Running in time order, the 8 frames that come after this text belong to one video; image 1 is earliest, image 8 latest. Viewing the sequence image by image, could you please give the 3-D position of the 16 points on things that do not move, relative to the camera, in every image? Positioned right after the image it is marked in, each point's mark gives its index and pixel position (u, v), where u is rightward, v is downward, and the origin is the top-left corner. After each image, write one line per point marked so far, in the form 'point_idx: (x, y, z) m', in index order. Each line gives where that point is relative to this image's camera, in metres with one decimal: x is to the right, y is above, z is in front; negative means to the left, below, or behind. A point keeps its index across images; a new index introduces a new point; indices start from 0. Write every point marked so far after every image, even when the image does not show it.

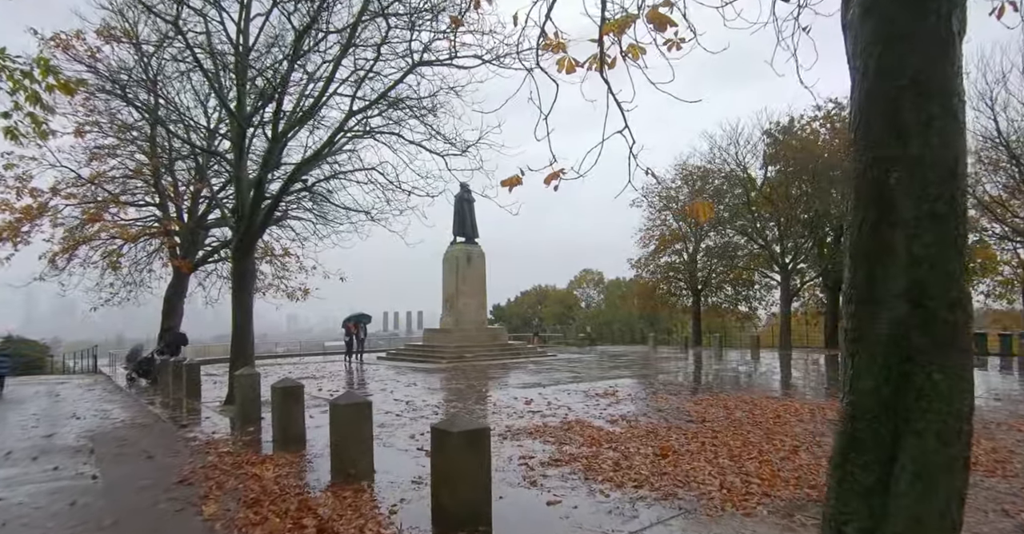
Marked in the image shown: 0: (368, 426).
0: (-1.5, -1.6, +5.7) m
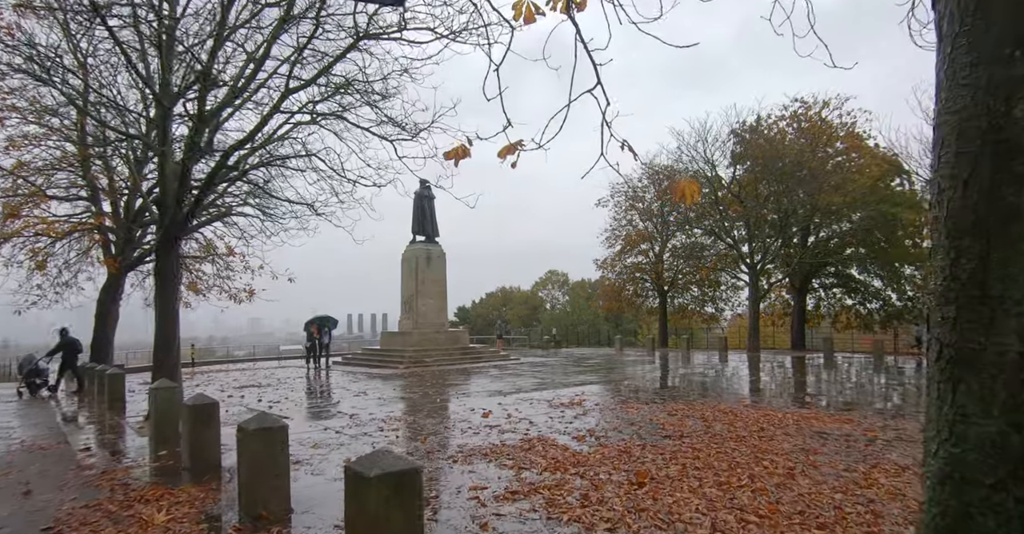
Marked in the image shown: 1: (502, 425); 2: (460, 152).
0: (-1.9, -1.6, +4.7) m
1: (-0.1, -2.1, +7.4) m
2: (-0.4, +0.8, +3.8) m
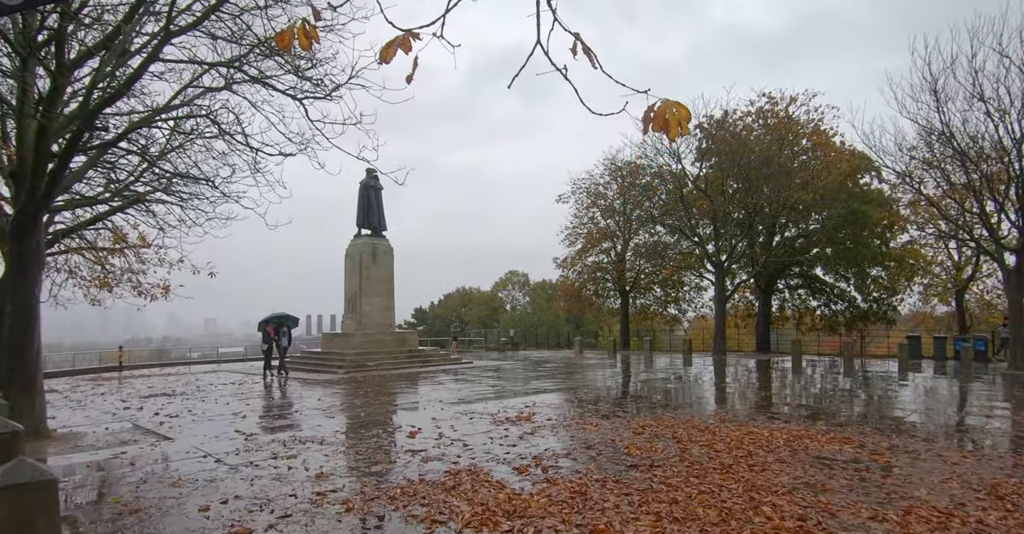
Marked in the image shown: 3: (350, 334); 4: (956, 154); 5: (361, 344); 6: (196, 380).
0: (-2.5, -1.4, +3.0) m
1: (-0.9, -2.0, +5.9) m
2: (-0.9, +1.0, +2.3) m
3: (-5.9, -2.4, +19.9) m
4: (+9.5, +2.5, +12.5) m
5: (-5.4, -2.8, +19.7) m
6: (-10.7, -3.8, +18.7) m
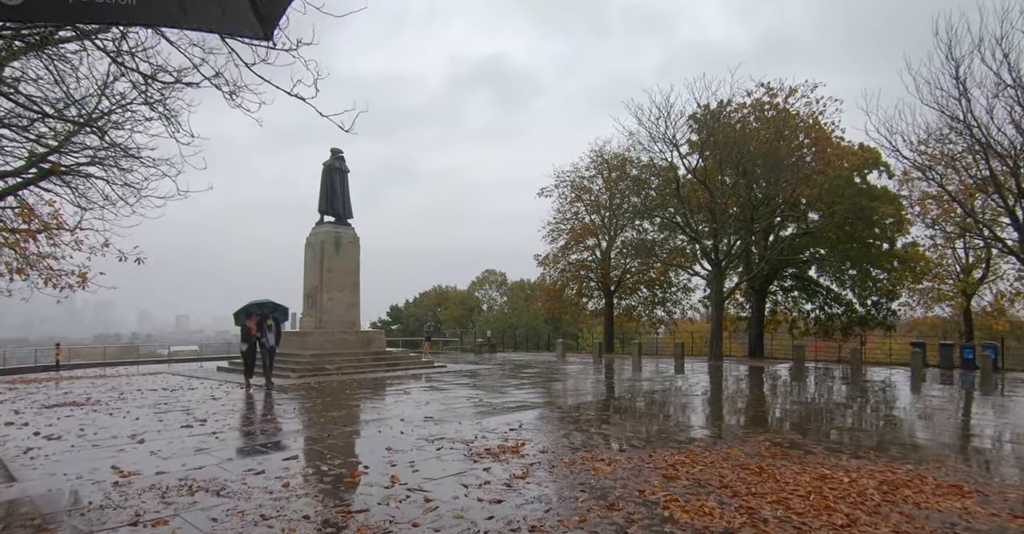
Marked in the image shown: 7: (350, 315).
0: (-2.5, -1.1, +1.1) m
1: (-1.0, -1.7, +4.0) m
2: (-0.8, +1.2, +0.4) m
3: (-6.6, -2.1, +17.8) m
4: (+9.2, +2.5, +11.1) m
5: (-6.1, -2.5, +17.6) m
6: (-11.4, -3.5, +16.3) m
7: (-5.5, -1.6, +18.7) m
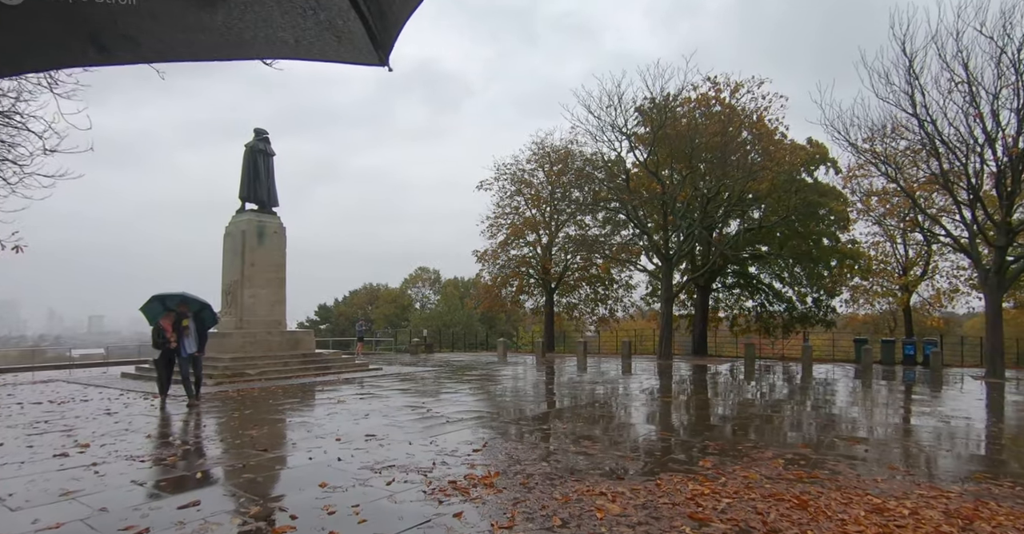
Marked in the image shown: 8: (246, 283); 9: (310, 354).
0: (-2.1, -1.0, -0.4) m
1: (-1.0, -1.6, +2.7) m
2: (-0.3, +1.3, -0.9) m
3: (-8.2, -1.9, +15.7) m
4: (+8.3, +2.6, +10.9) m
5: (-7.7, -2.3, +15.6) m
6: (-12.8, -3.2, +13.7) m
7: (-7.2, -1.4, +16.8) m
8: (-7.8, -0.5, +16.3) m
9: (-6.2, -2.6, +16.7) m
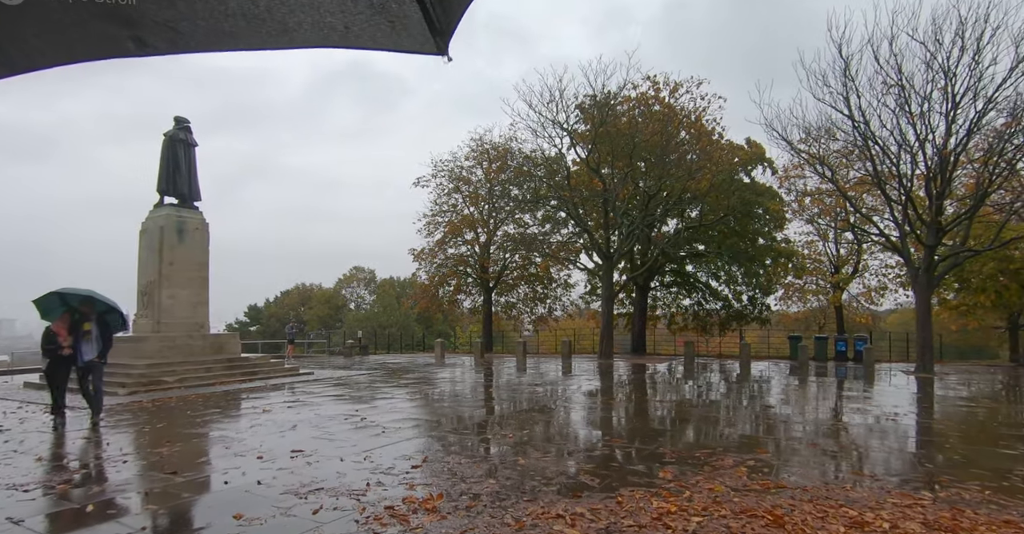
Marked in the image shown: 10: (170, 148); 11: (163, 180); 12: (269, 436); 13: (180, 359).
0: (-2.0, -1.0, -1.1) m
1: (-1.2, -1.6, +2.0) m
2: (-0.1, +1.3, -1.4) m
3: (-9.7, -1.9, +14.2) m
4: (+7.1, +2.7, +11.3) m
5: (-9.3, -2.3, +14.2) m
6: (-14.1, -3.2, +11.8) m
7: (-8.9, -1.4, +15.4) m
8: (-9.5, -0.5, +14.9) m
9: (-7.8, -2.6, +15.4) m
10: (-9.9, +3.5, +15.9) m
11: (-9.9, +2.5, +15.5) m
12: (-3.8, -2.6, +8.5) m
13: (-8.8, -2.4, +14.4) m
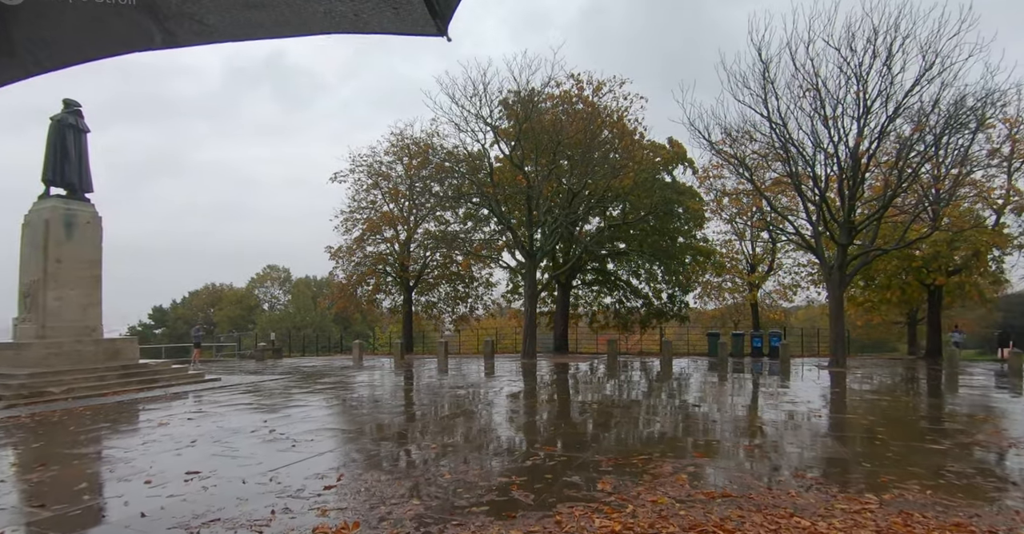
0: (-1.7, -1.0, -1.9) m
1: (-1.4, -1.6, +1.4) m
2: (+0.2, +1.3, -1.9) m
3: (-11.5, -1.8, +12.2) m
4: (+5.6, +2.7, +11.6) m
5: (-11.0, -2.2, +12.2) m
6: (-15.5, -3.1, +9.2) m
7: (-10.8, -1.3, +13.5) m
8: (-11.3, -0.4, +12.9) m
9: (-9.8, -2.5, +13.7) m
10: (-11.9, +3.5, +13.8) m
11: (-11.9, +2.5, +13.5) m
12: (-4.9, -2.5, +7.4) m
13: (-10.6, -2.4, +12.5) m
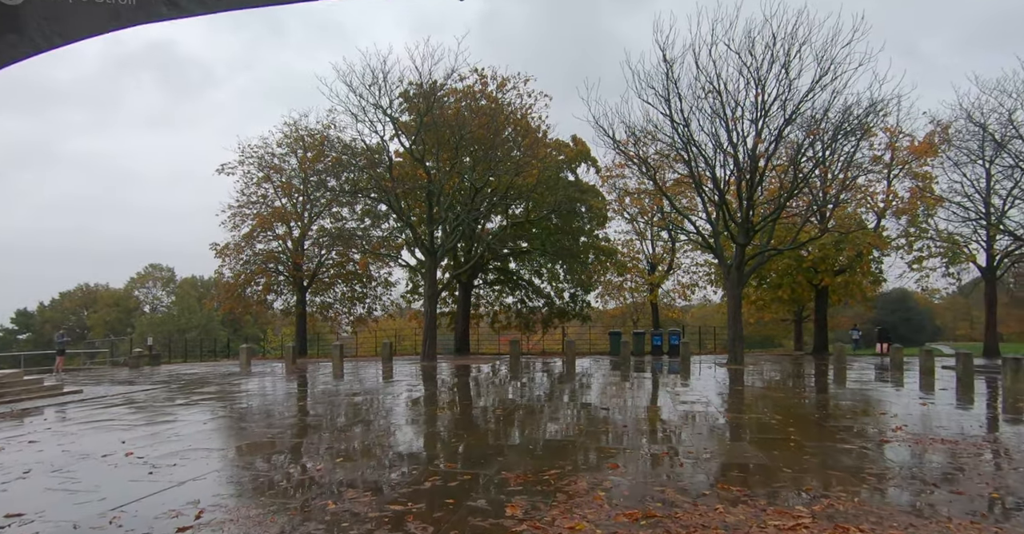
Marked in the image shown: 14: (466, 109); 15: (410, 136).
0: (-1.3, -0.9, -2.8) m
1: (-1.5, -1.5, +0.5) m
2: (+0.6, +1.4, -2.5) m
3: (-13.4, -1.7, +9.4) m
4: (+3.6, +2.7, +11.8) m
5: (-13.0, -2.1, +9.4) m
6: (-16.8, -3.0, +5.6) m
7: (-12.9, -1.2, +10.8) m
8: (-13.4, -0.3, +10.1) m
9: (-12.0, -2.4, +11.1) m
10: (-14.1, +3.7, +10.8) m
11: (-14.0, +2.6, +10.5) m
12: (-6.0, -2.5, +5.8) m
13: (-12.6, -2.3, +9.8) m
14: (-1.4, +5.6, +19.5) m
15: (-3.3, +4.6, +18.9) m
